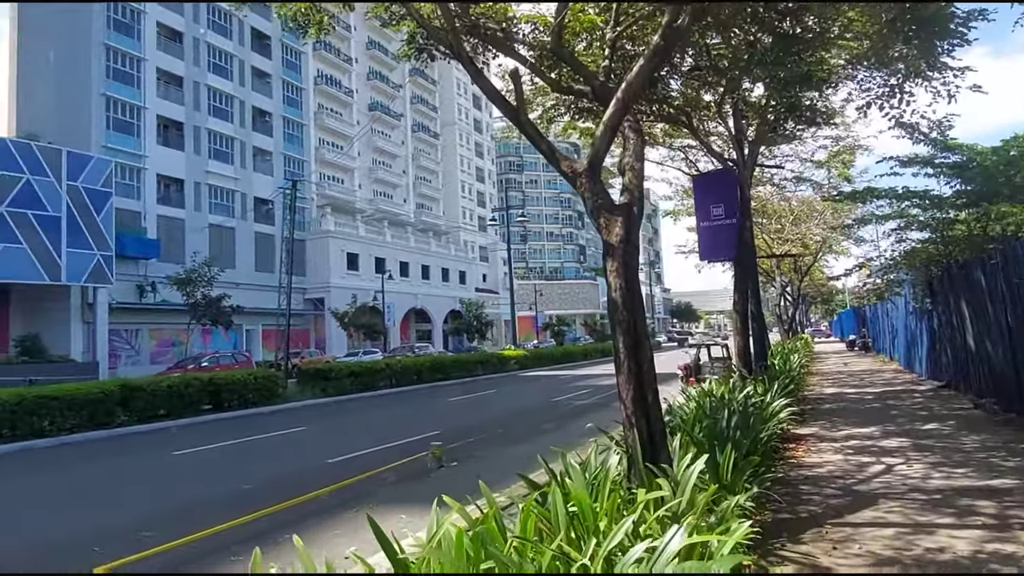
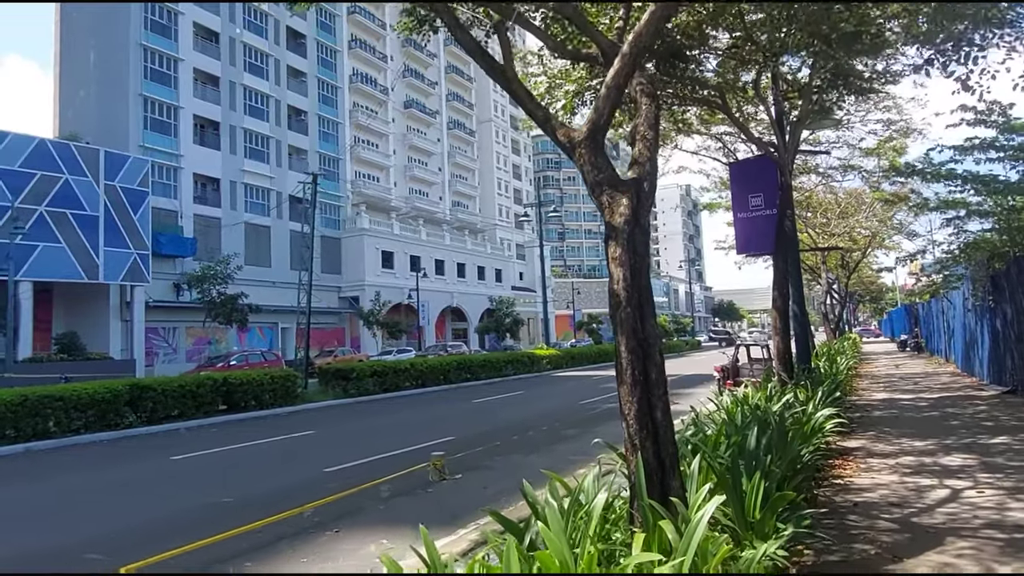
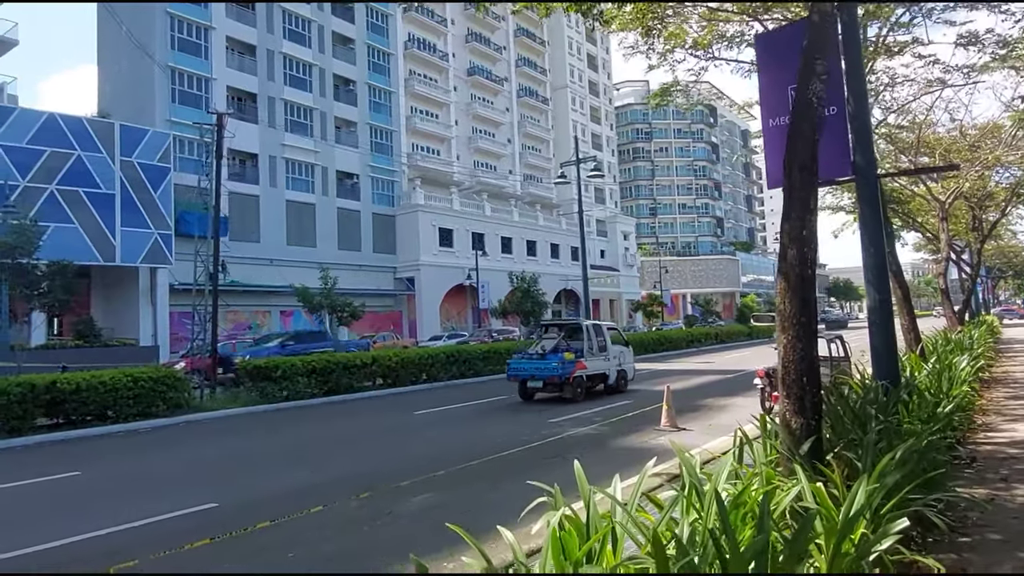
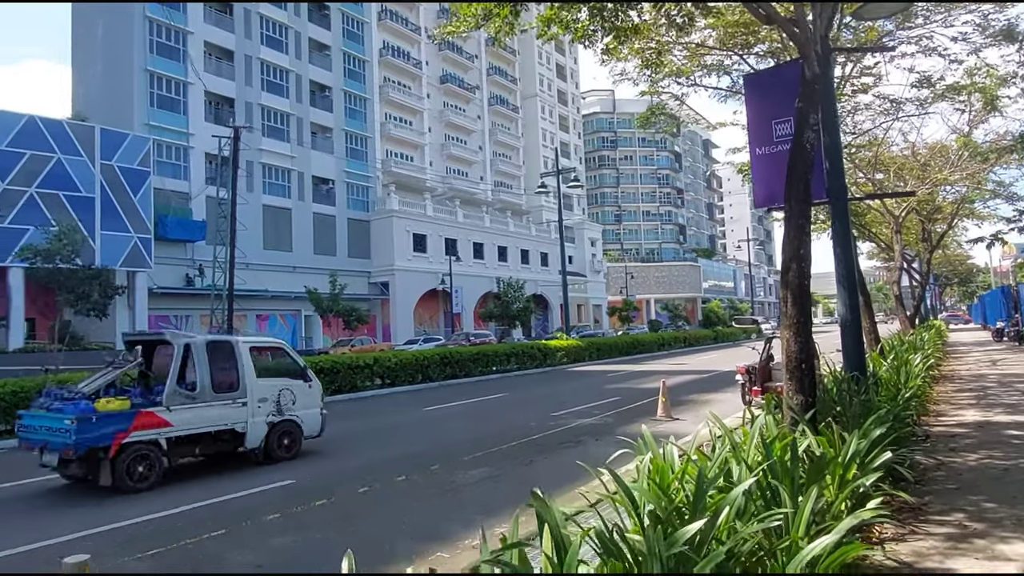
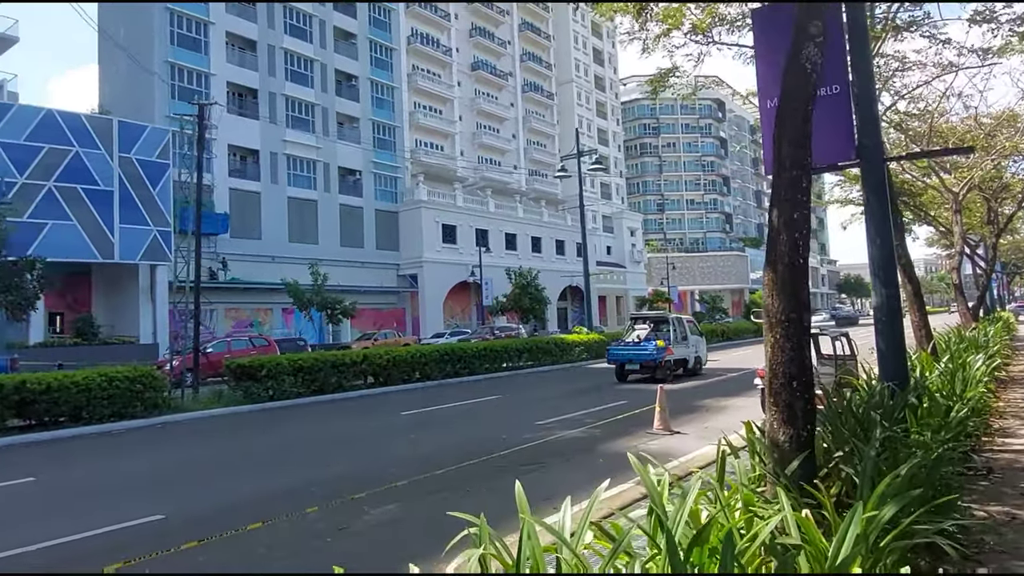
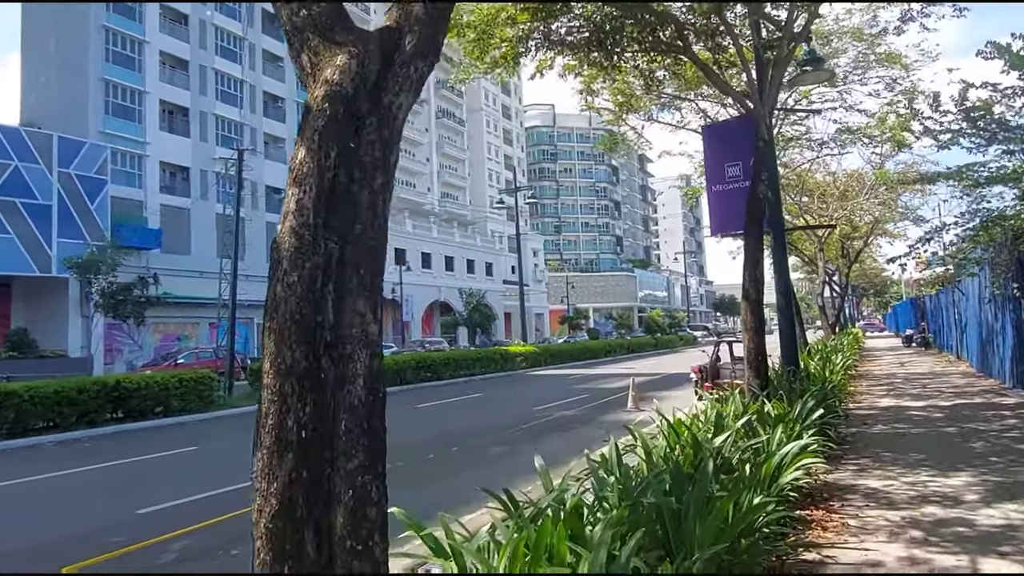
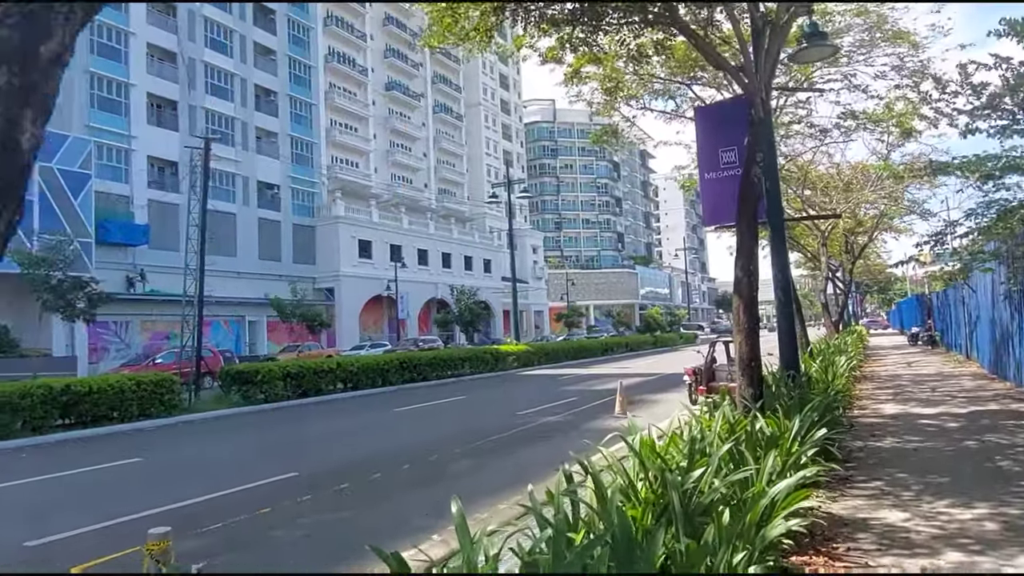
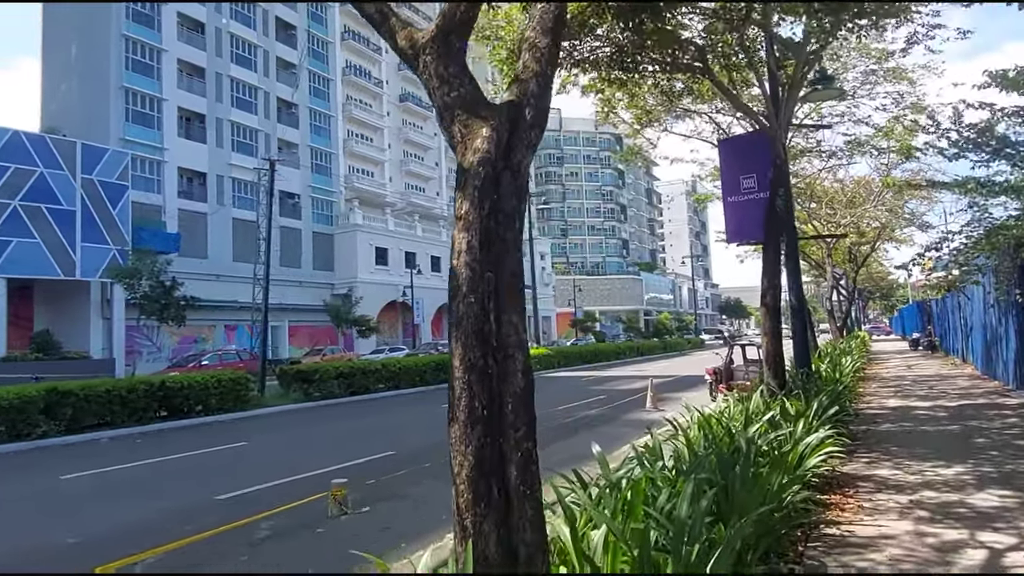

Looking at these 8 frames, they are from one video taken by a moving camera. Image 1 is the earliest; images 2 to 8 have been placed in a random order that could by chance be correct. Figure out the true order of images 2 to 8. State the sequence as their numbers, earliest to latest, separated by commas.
2, 8, 6, 7, 4, 3, 5
